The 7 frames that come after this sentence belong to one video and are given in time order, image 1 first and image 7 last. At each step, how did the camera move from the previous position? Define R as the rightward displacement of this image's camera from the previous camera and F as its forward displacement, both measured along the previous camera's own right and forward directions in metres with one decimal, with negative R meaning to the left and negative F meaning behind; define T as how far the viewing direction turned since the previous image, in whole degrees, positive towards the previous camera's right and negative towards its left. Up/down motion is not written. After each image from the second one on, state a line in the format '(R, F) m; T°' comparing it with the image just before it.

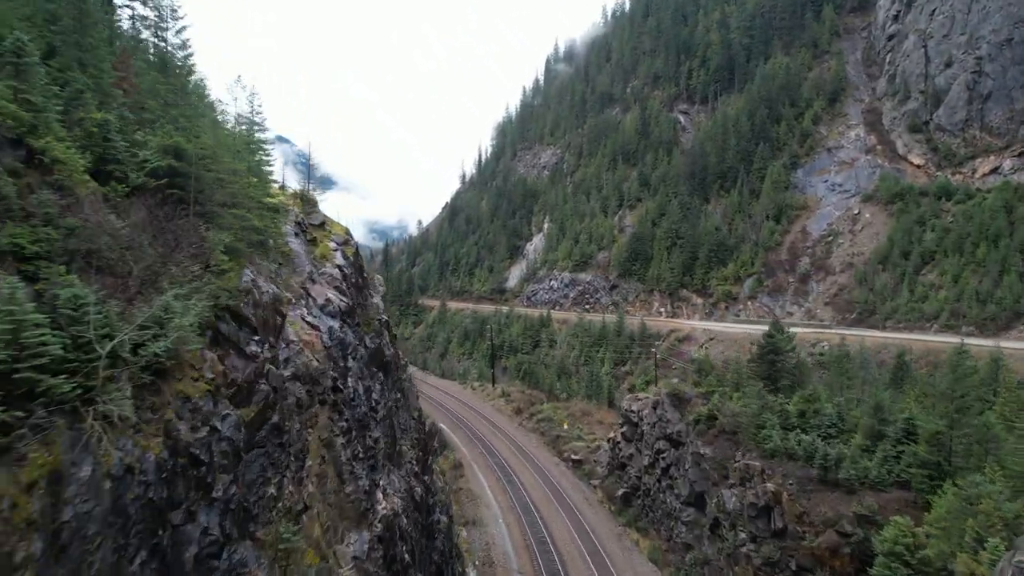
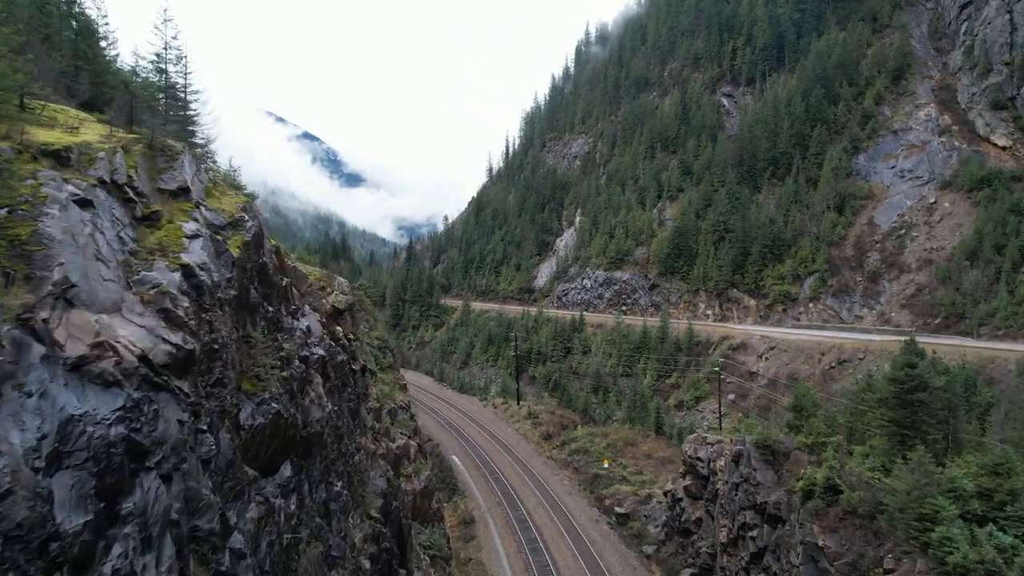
(+0.2, +7.9) m; -2°
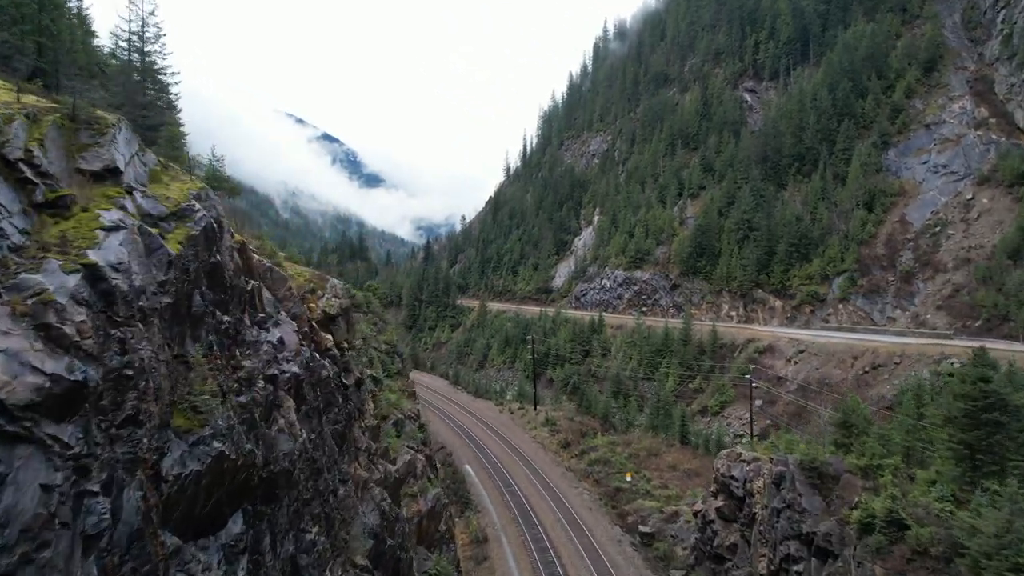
(+0.1, +2.0) m; -1°
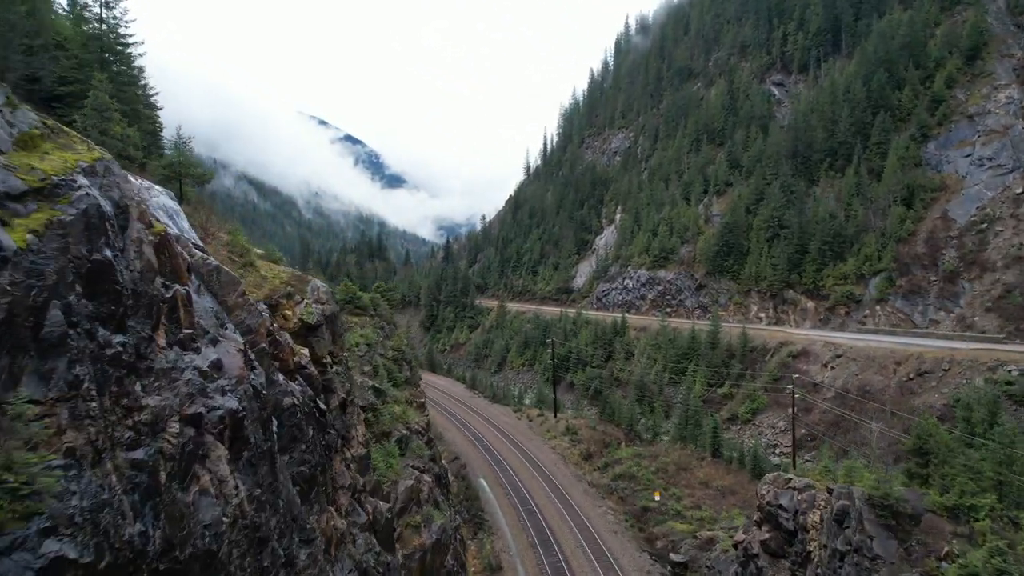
(+0.1, +2.6) m; -1°
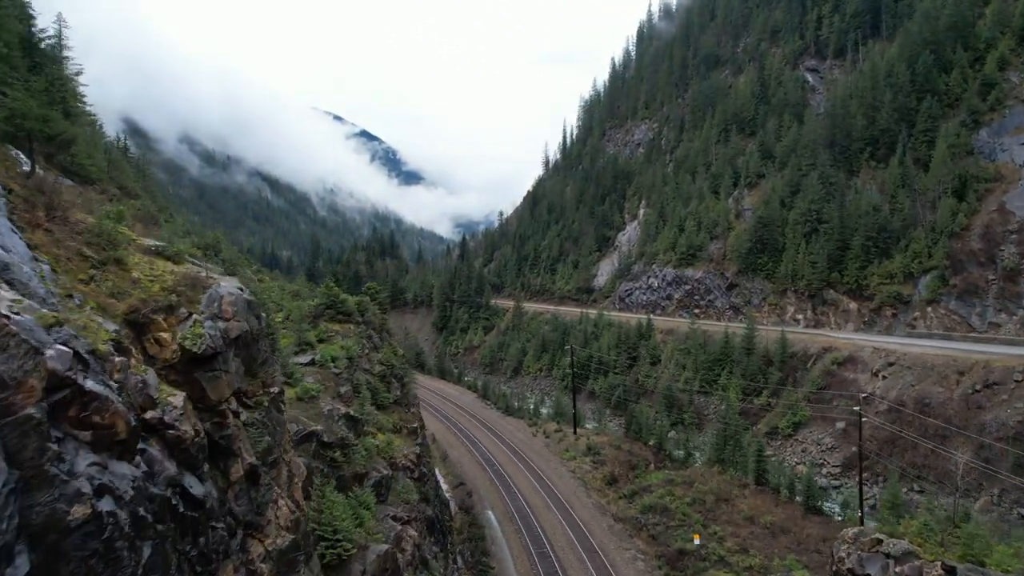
(+0.3, +4.5) m; -1°
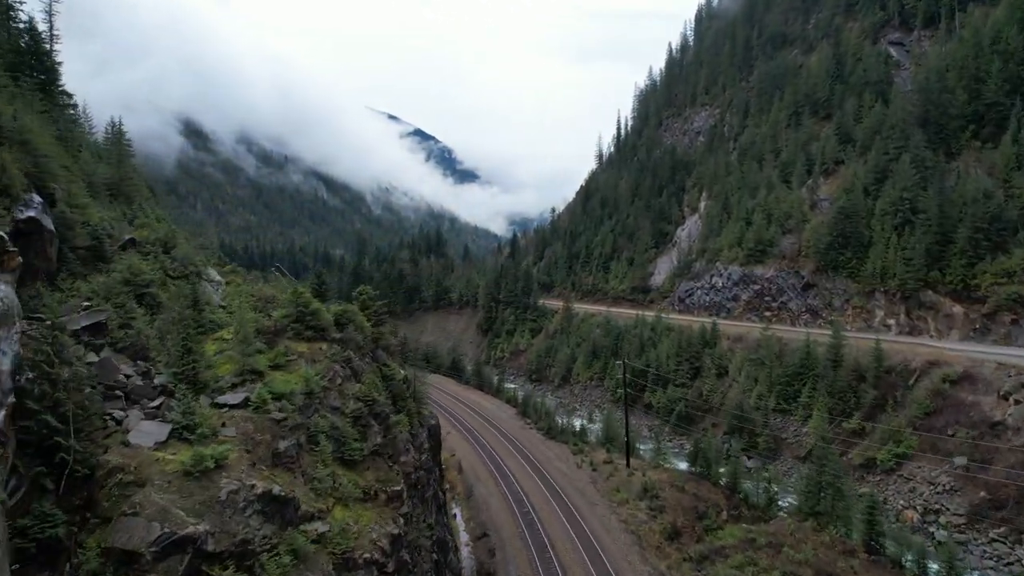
(+0.7, +6.6) m; -4°
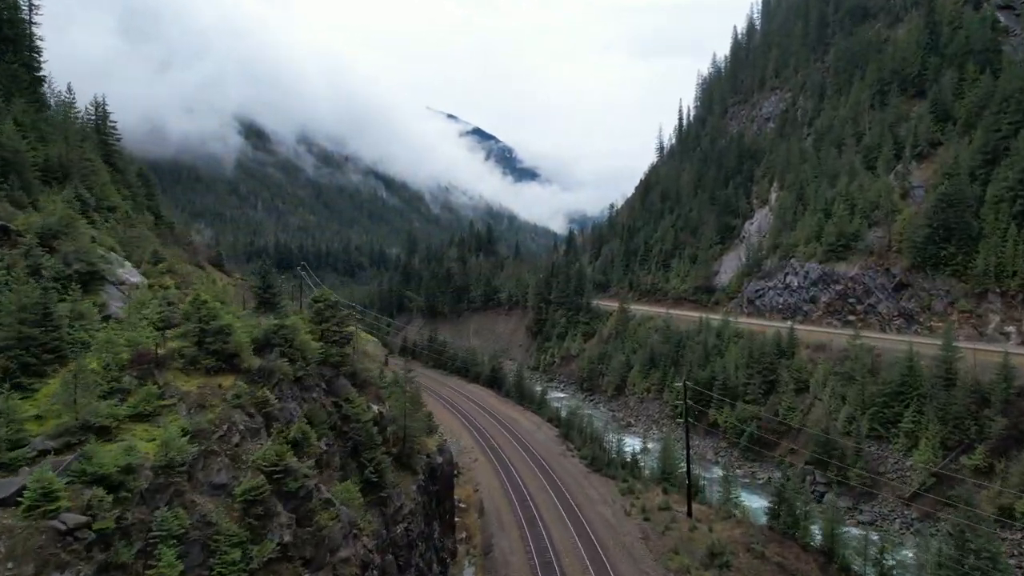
(+1.0, +6.6) m; -4°
